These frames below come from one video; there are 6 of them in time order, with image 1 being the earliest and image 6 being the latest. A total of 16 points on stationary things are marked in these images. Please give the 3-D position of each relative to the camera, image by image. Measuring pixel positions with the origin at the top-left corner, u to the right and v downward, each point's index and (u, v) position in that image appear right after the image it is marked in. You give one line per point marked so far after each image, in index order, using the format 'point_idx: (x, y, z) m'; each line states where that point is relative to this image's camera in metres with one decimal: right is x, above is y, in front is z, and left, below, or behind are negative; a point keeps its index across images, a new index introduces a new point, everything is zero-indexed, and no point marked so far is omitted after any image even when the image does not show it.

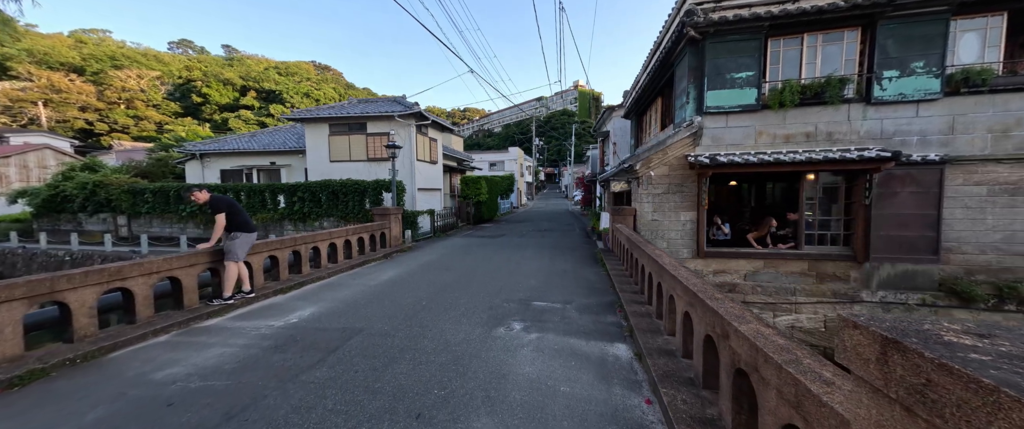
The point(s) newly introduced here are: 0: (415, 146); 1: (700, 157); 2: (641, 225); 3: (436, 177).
0: (-3.6, +2.5, +12.6) m
1: (+3.7, +1.1, +6.8) m
2: (+2.8, -0.2, +7.5) m
3: (-3.2, +1.6, +14.6) m
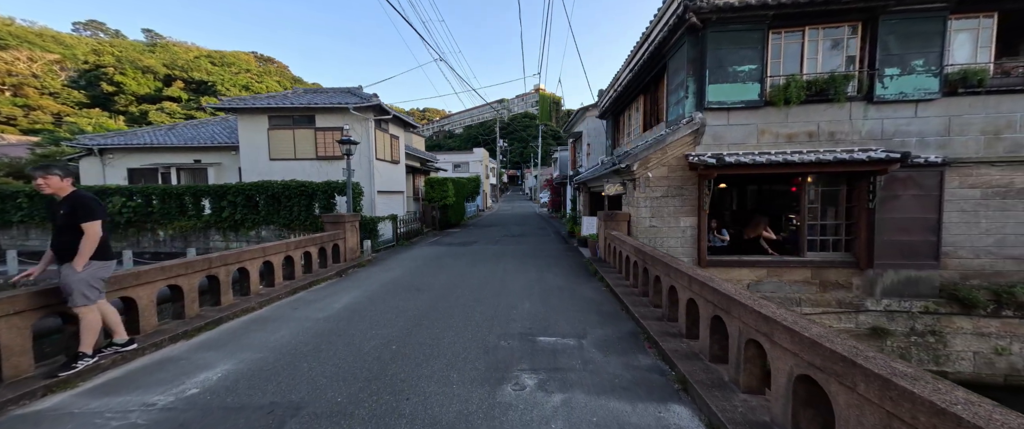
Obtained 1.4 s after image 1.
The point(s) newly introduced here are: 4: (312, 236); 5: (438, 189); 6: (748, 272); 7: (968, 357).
0: (-4.5, +2.3, +11.2) m
1: (+3.4, +1.0, +6.2) m
2: (+2.4, -0.3, +6.7) m
3: (-4.4, +1.4, +13.1) m
4: (-3.5, -0.4, +6.1) m
5: (-3.5, +1.2, +16.3) m
6: (+4.4, -1.1, +6.5) m
7: (+7.8, -2.5, +5.9) m
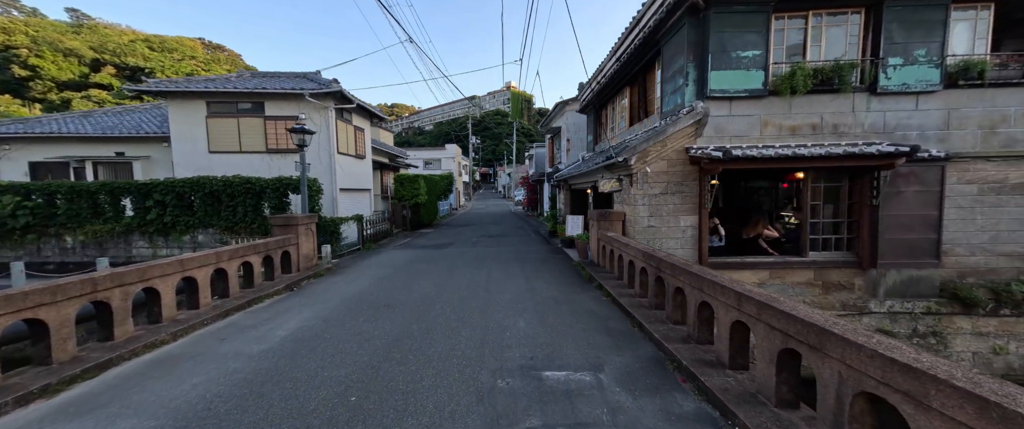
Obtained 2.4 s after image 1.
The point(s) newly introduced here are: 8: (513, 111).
0: (-5.1, +2.3, +9.9) m
1: (+3.2, +1.1, +5.6) m
2: (+2.2, -0.3, +6.1) m
3: (-5.2, +1.4, +11.9) m
4: (-3.7, -0.4, +5.0) m
5: (-4.6, +1.2, +15.1) m
6: (+4.2, -1.1, +6.0) m
7: (+7.6, -2.4, +5.8) m
8: (-0.1, +5.3, +18.3) m
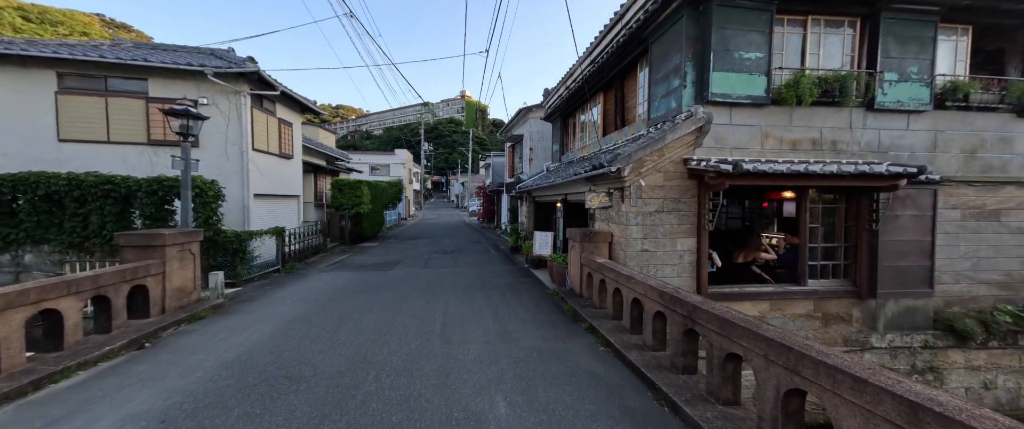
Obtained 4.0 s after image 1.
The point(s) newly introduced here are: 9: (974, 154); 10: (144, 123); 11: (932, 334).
0: (-6.0, +2.0, +7.9) m
1: (+2.8, +0.7, +4.8) m
2: (+1.7, -0.6, +5.0) m
3: (-6.4, +1.0, +9.9) m
4: (-4.0, -0.6, +3.1) m
5: (-6.2, +0.8, +13.1) m
6: (+3.7, -1.4, +5.3) m
7: (+7.1, -2.8, +5.4) m
8: (-2.2, +4.7, +17.0) m
9: (+7.8, +1.0, +5.8) m
10: (-7.9, +2.0, +7.3) m
11: (+6.6, -1.9, +5.4) m
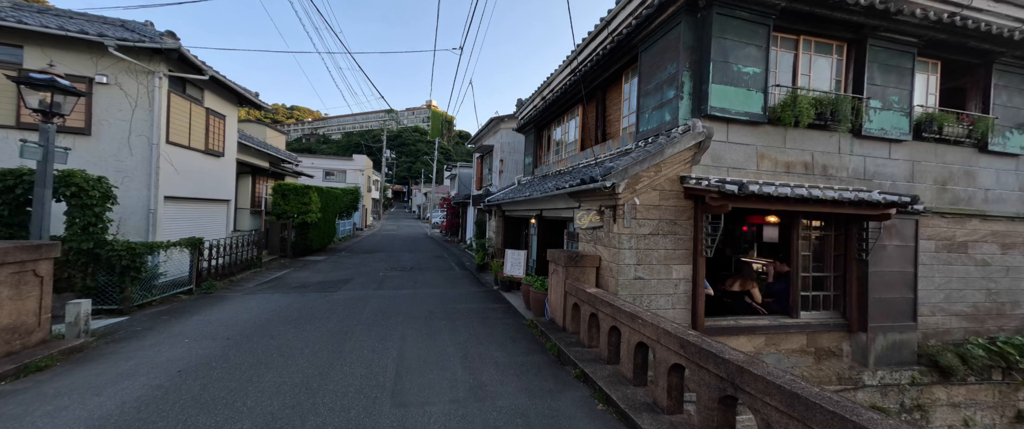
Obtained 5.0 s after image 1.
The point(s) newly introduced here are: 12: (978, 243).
0: (-6.6, +1.9, +6.5) m
1: (+2.5, +0.4, +4.3) m
2: (+1.3, -0.9, +4.4) m
3: (-7.2, +0.9, +8.4) m
4: (-4.1, -0.6, +1.9) m
5: (-7.3, +0.5, +11.6) m
6: (+3.3, -1.8, +4.8) m
7: (+6.6, -3.3, +5.2) m
8: (-3.6, +4.1, +16.1) m
9: (+7.4, +0.5, +5.8) m
10: (-8.3, +1.9, +5.7) m
11: (+6.2, -2.4, +5.3) m
12: (+8.1, -0.5, +6.0) m
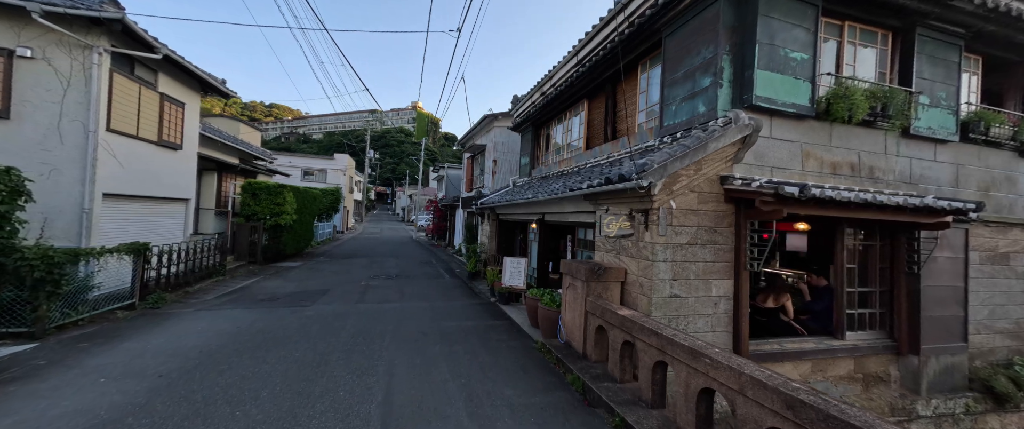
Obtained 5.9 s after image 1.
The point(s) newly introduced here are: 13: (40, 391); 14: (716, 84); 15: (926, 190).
0: (-6.5, +1.9, +5.5) m
1: (+2.6, +0.3, +3.7) m
2: (+1.5, -1.0, +3.6) m
3: (-7.2, +0.8, +7.3) m
4: (-3.8, -0.6, +0.9) m
5: (-7.5, +0.4, +10.5) m
6: (+3.4, -1.9, +4.1) m
7: (+6.7, -3.4, +4.7) m
8: (-3.9, +4.0, +15.2) m
9: (+7.4, +0.3, +5.4) m
10: (-8.2, +1.9, +4.6) m
11: (+6.3, -2.5, +4.7) m
12: (+8.2, -0.6, +5.6) m
13: (-3.9, -1.4, +2.9) m
14: (+2.4, +1.6, +4.1) m
15: (+6.0, +0.4, +5.0) m
